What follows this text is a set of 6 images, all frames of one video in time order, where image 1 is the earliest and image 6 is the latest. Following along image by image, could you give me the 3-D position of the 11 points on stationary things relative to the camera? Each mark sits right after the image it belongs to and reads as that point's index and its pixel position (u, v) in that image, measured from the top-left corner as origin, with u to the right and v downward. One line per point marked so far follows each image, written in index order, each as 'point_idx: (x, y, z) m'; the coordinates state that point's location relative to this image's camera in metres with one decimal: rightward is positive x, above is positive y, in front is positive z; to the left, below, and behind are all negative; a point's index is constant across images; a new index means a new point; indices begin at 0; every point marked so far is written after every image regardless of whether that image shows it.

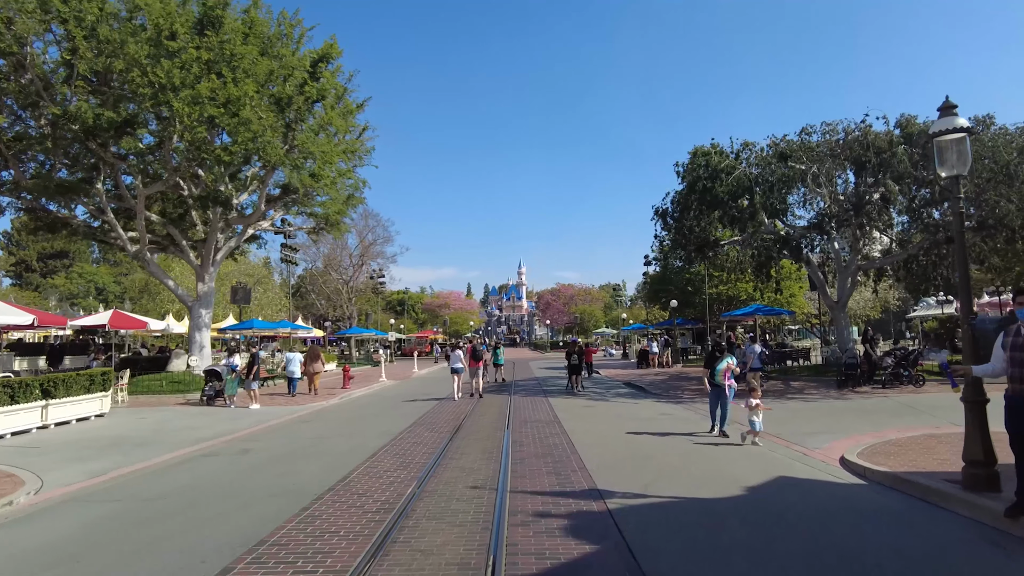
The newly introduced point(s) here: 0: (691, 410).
0: (+4.6, -3.2, +16.6) m
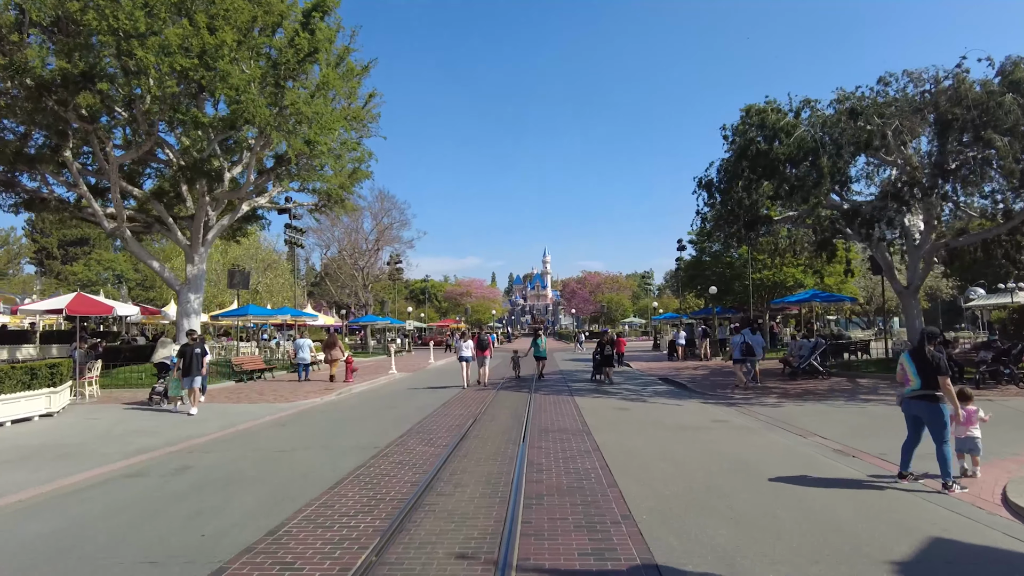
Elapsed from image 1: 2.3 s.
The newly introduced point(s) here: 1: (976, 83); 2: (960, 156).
0: (+5.0, -2.7, +13.6) m
1: (+12.1, +5.3, +16.7) m
2: (+12.1, +3.6, +17.2) m
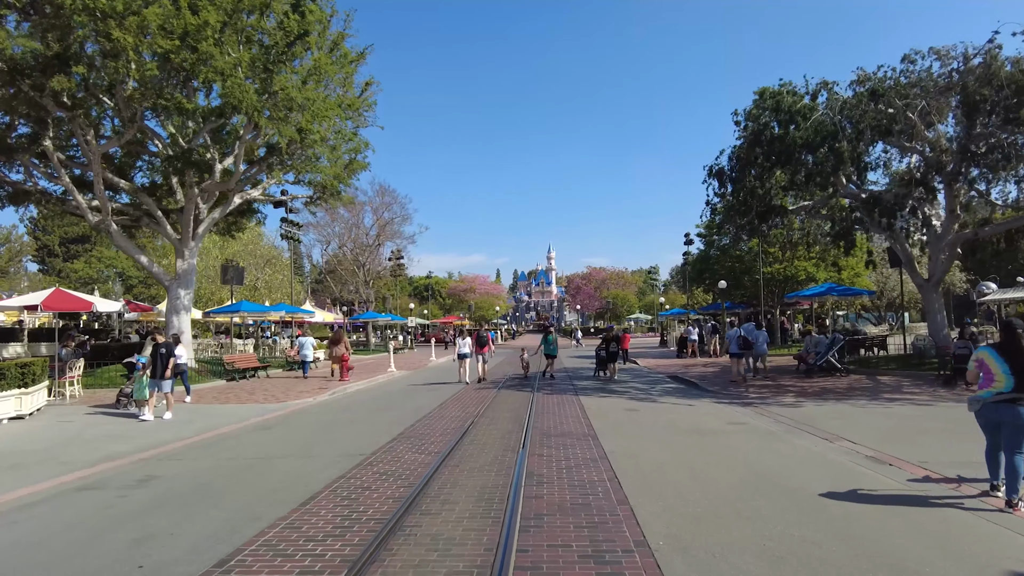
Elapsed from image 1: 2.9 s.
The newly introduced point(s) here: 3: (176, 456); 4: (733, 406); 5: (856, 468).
0: (+5.0, -2.6, +12.7) m
1: (+12.1, +5.5, +15.6) m
2: (+12.1, +3.8, +16.2) m
3: (-5.2, -2.6, +10.0) m
4: (+5.0, -2.7, +14.4) m
5: (+4.6, -2.4, +8.6) m
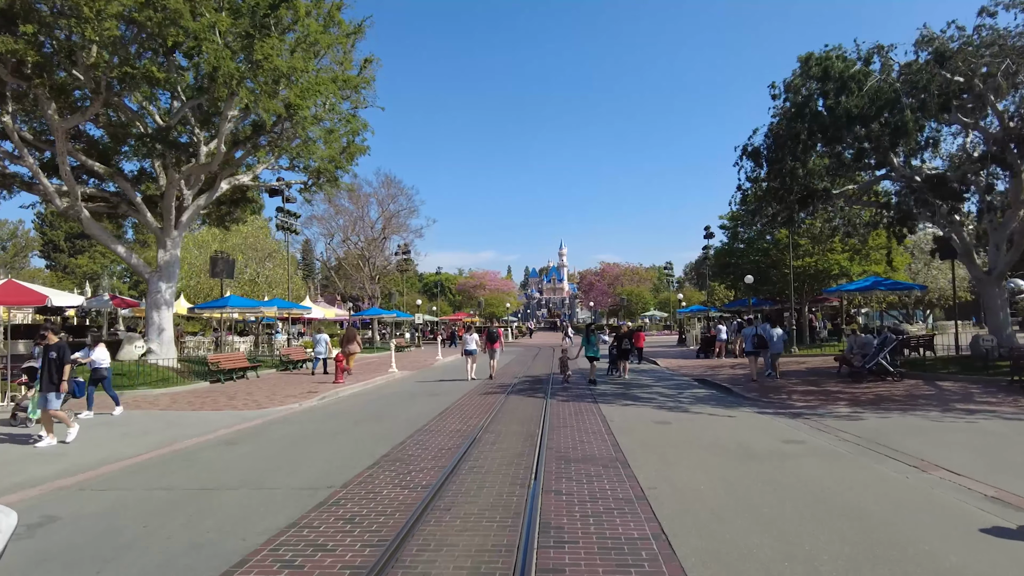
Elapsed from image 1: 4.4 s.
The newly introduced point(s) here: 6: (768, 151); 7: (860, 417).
0: (+5.2, -2.4, +10.6) m
1: (+12.3, +5.7, +13.4) m
2: (+12.3, +3.9, +14.0) m
3: (-5.1, -2.5, +8.1) m
4: (+5.2, -2.5, +12.3) m
5: (+4.7, -2.3, +6.6) m
6: (+7.6, +4.0, +18.9) m
7: (+6.6, -2.5, +12.1) m
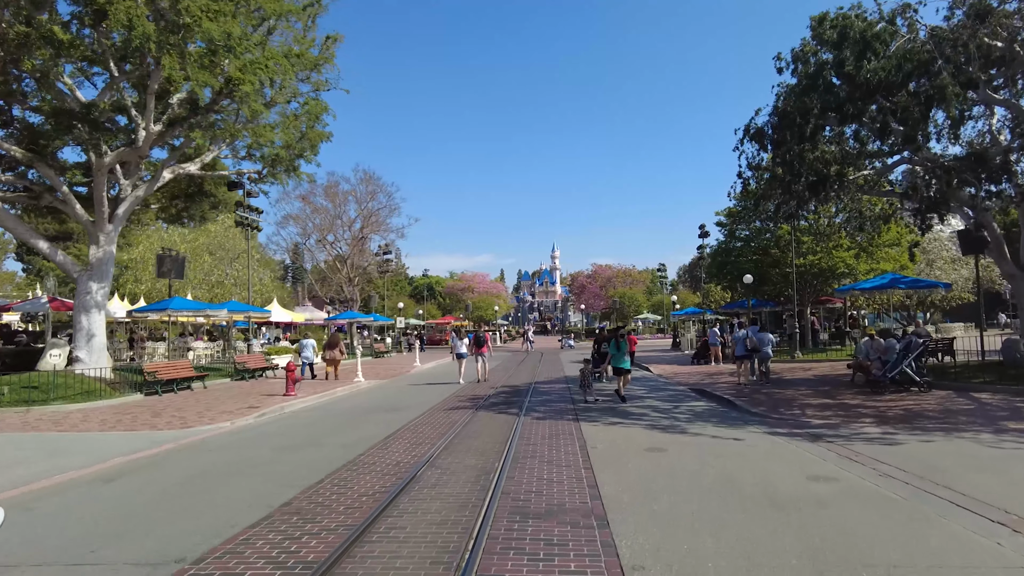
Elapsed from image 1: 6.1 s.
0: (+4.6, -2.3, +8.4) m
1: (+11.6, +5.8, +11.3) m
2: (+11.7, +4.0, +11.9) m
3: (-5.7, -2.4, +5.8) m
4: (+4.5, -2.4, +10.1) m
5: (+4.2, -2.2, +4.4) m
6: (+6.8, +4.1, +16.8) m
7: (+6.0, -2.4, +10.0) m
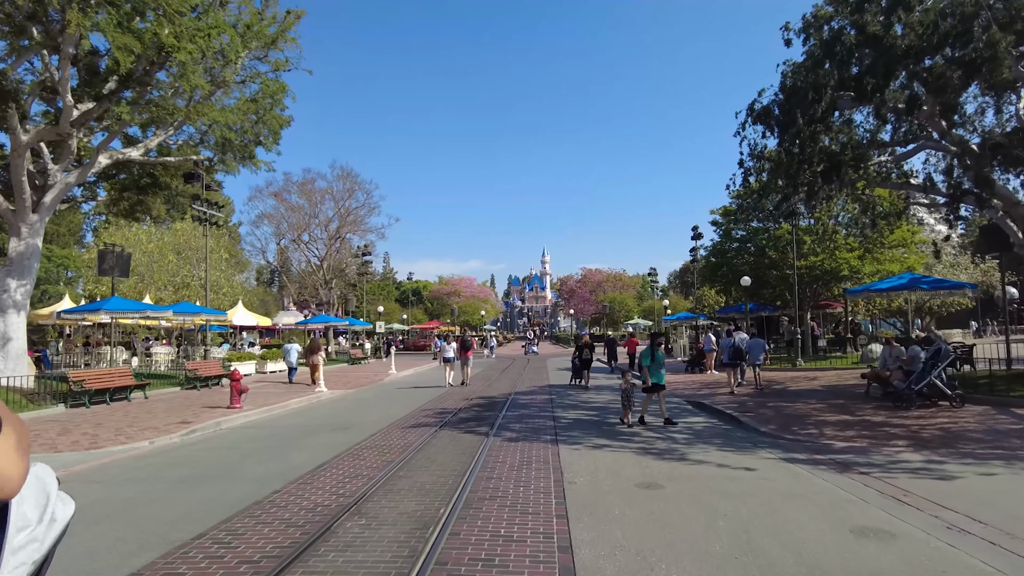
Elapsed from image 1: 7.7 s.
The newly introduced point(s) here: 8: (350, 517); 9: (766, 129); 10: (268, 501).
0: (+4.1, -2.2, +6.5) m
1: (+11.1, +5.8, +9.6) m
2: (+11.1, +4.0, +10.2) m
3: (-6.2, -2.2, +3.8) m
4: (+4.0, -2.4, +8.2) m
5: (+3.7, -2.1, +2.5) m
6: (+6.3, +4.1, +15.0) m
7: (+5.5, -2.3, +8.1) m
8: (-1.5, -2.2, +6.2) m
9: (+6.2, +3.9, +15.6) m
10: (-2.6, -2.3, +6.9) m
